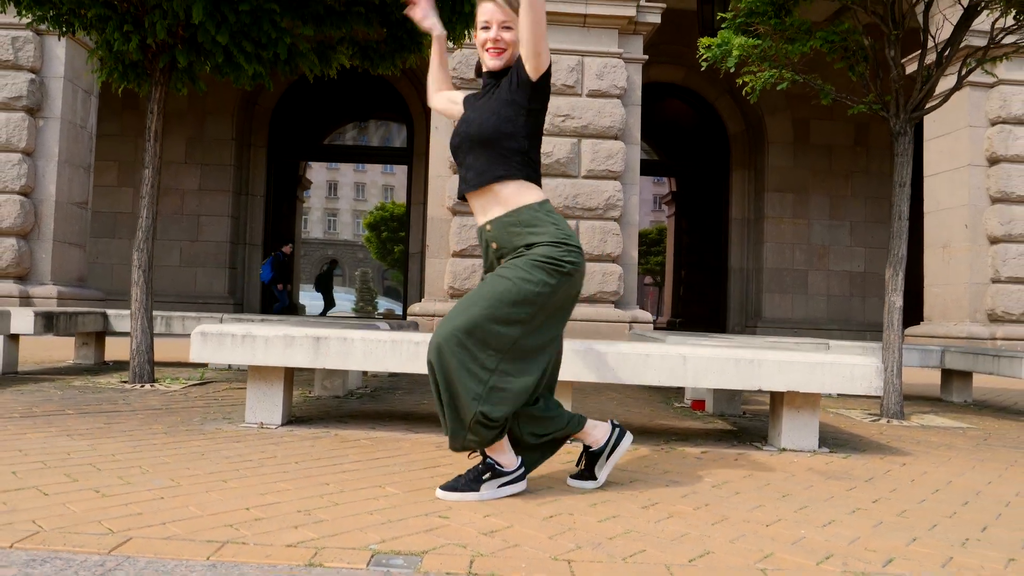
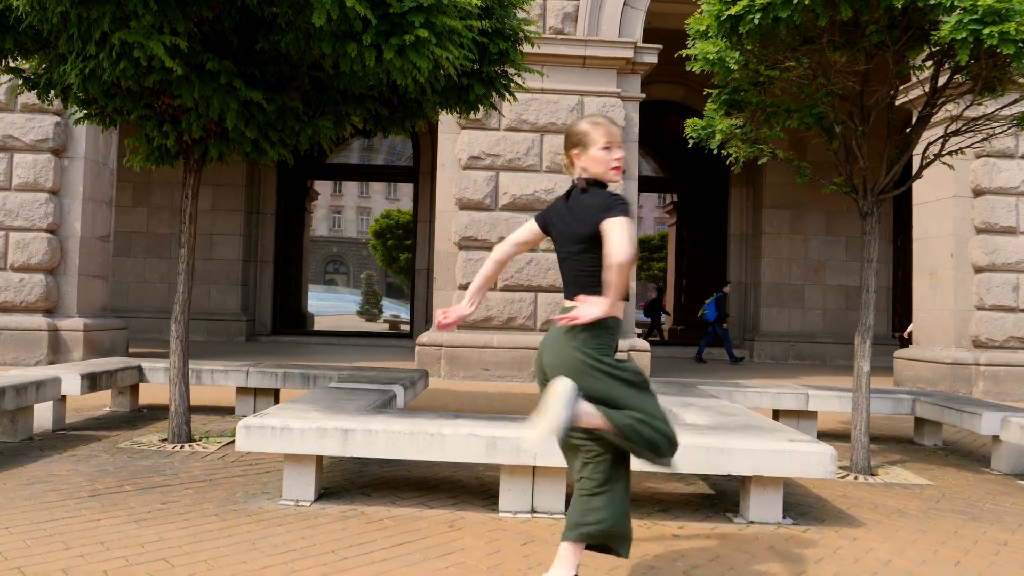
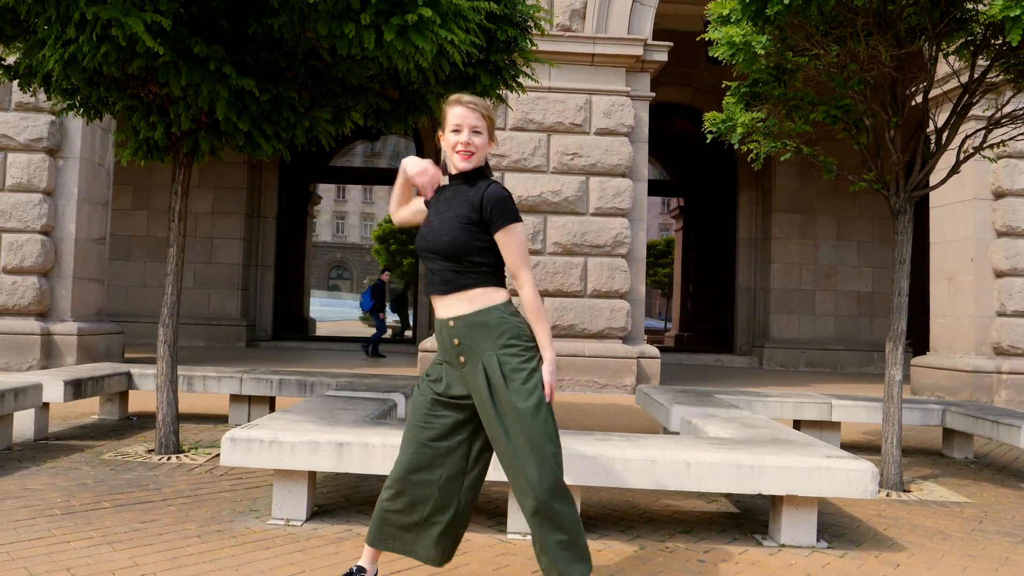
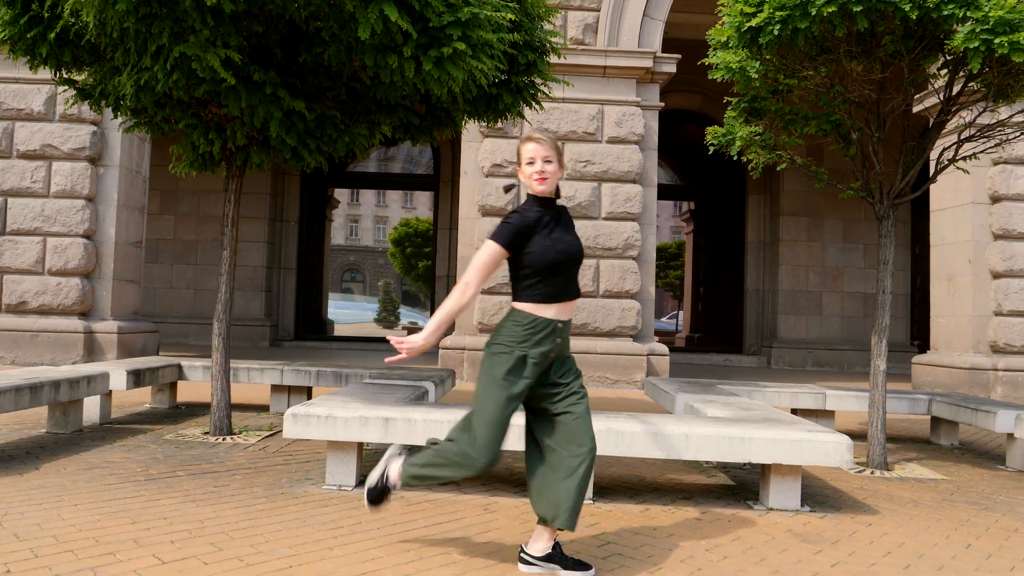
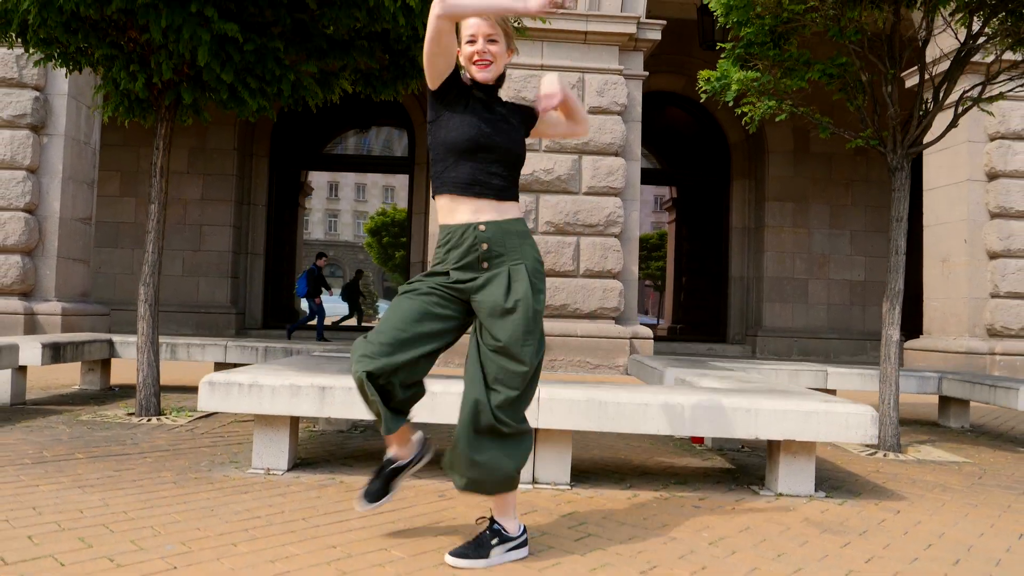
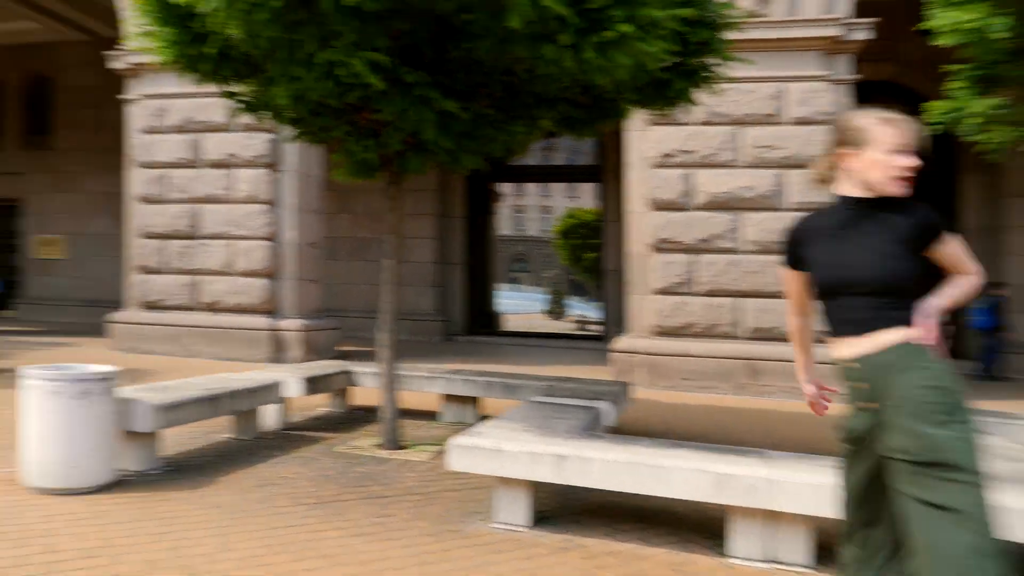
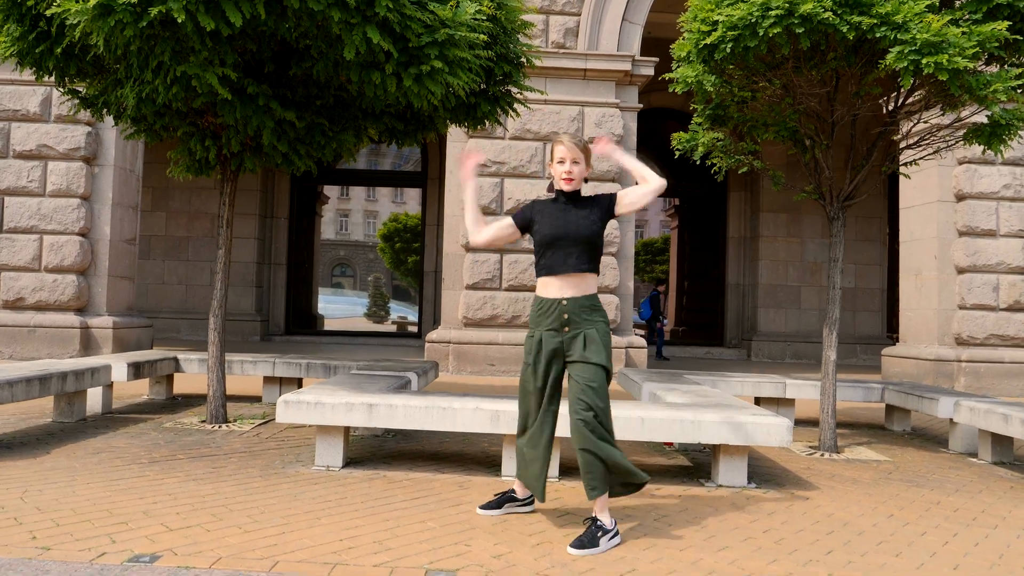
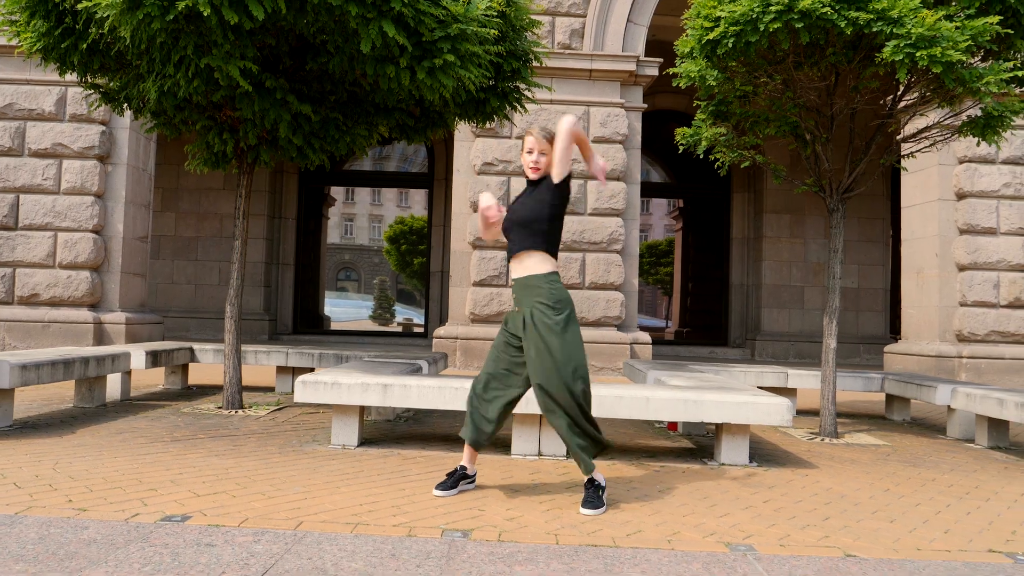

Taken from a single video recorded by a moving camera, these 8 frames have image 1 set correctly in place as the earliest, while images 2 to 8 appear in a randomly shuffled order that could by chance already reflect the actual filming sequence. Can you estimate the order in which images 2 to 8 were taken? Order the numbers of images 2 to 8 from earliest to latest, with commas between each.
5, 3, 4, 8, 7, 2, 6
